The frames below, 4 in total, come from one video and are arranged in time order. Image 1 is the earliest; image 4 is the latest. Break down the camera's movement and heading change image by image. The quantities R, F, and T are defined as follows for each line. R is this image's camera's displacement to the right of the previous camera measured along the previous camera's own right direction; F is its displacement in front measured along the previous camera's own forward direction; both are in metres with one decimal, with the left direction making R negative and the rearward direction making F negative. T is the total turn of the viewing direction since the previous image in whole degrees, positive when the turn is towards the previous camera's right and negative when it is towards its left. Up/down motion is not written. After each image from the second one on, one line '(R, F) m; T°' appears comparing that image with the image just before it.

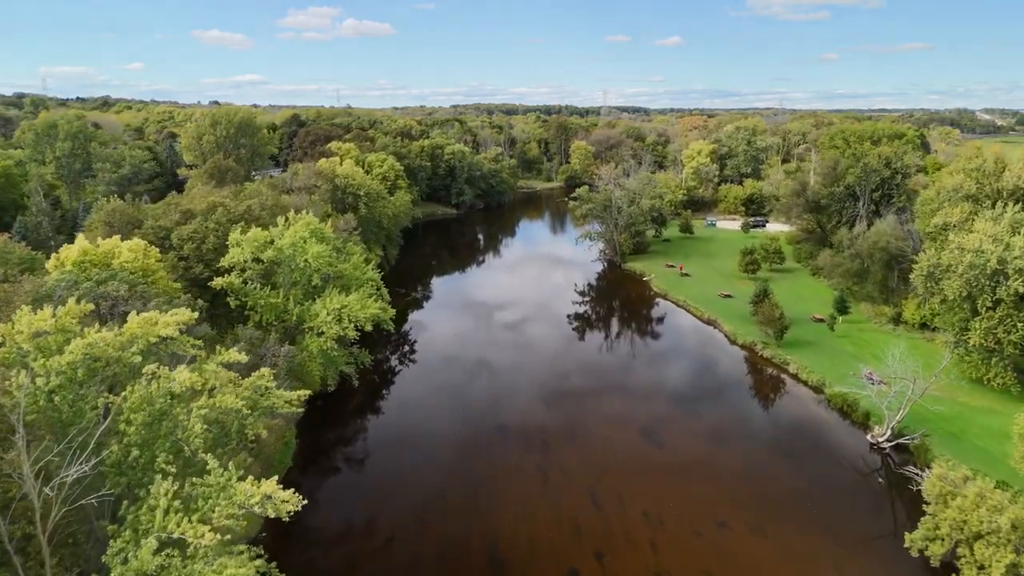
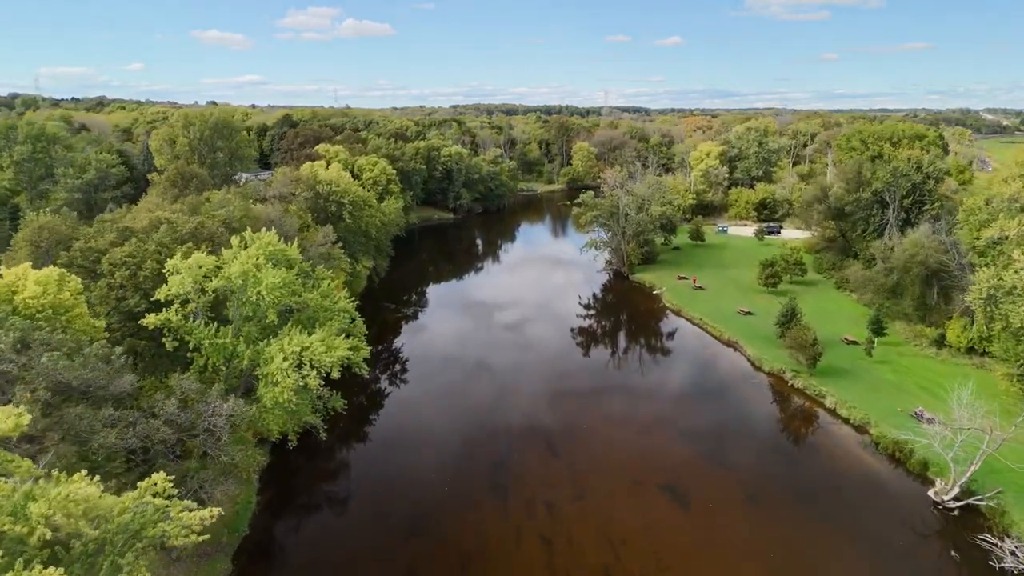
(0.0, +3.6) m; 0°
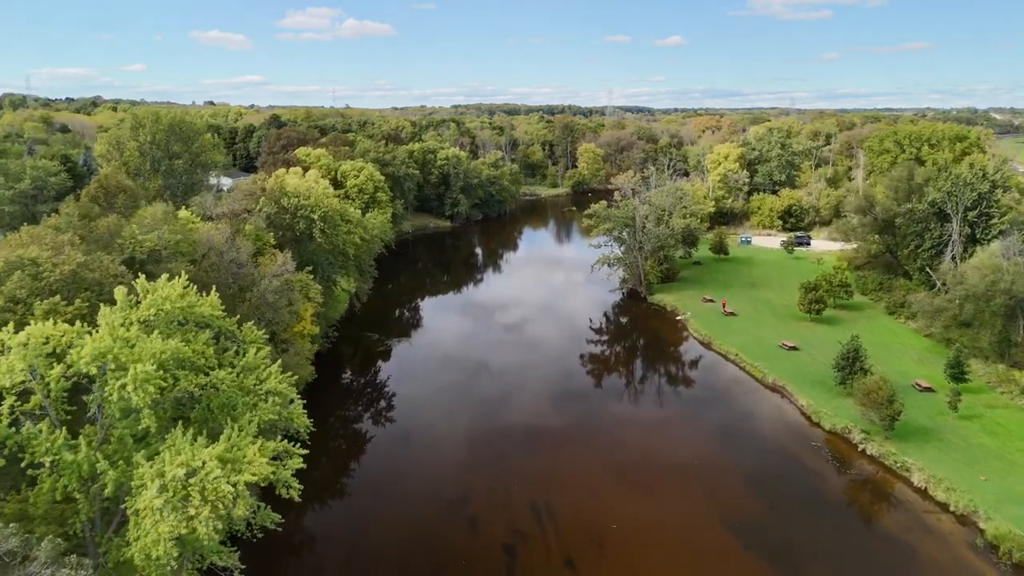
(0.0, +5.8) m; 0°
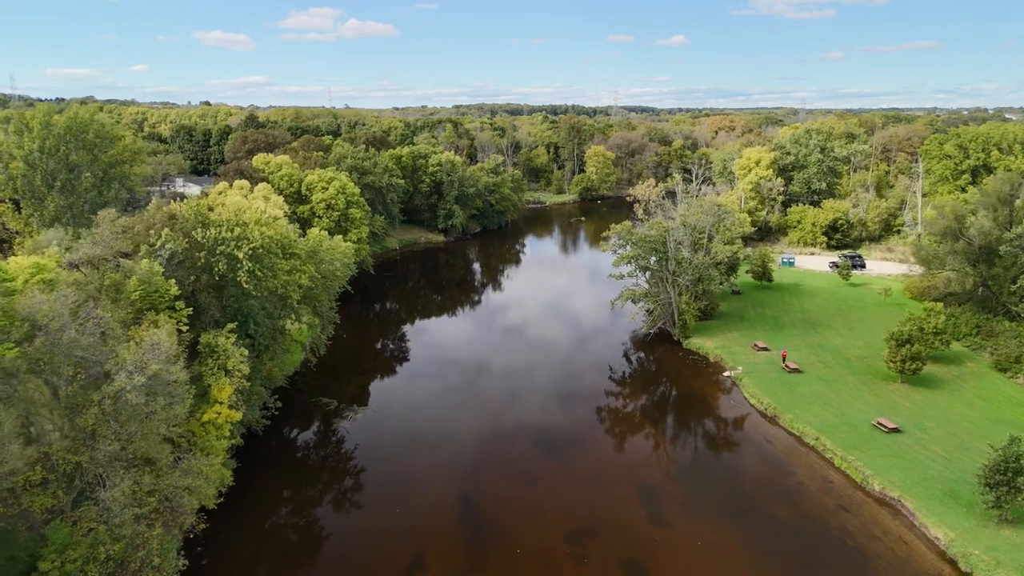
(+0.1, +8.5) m; 0°
